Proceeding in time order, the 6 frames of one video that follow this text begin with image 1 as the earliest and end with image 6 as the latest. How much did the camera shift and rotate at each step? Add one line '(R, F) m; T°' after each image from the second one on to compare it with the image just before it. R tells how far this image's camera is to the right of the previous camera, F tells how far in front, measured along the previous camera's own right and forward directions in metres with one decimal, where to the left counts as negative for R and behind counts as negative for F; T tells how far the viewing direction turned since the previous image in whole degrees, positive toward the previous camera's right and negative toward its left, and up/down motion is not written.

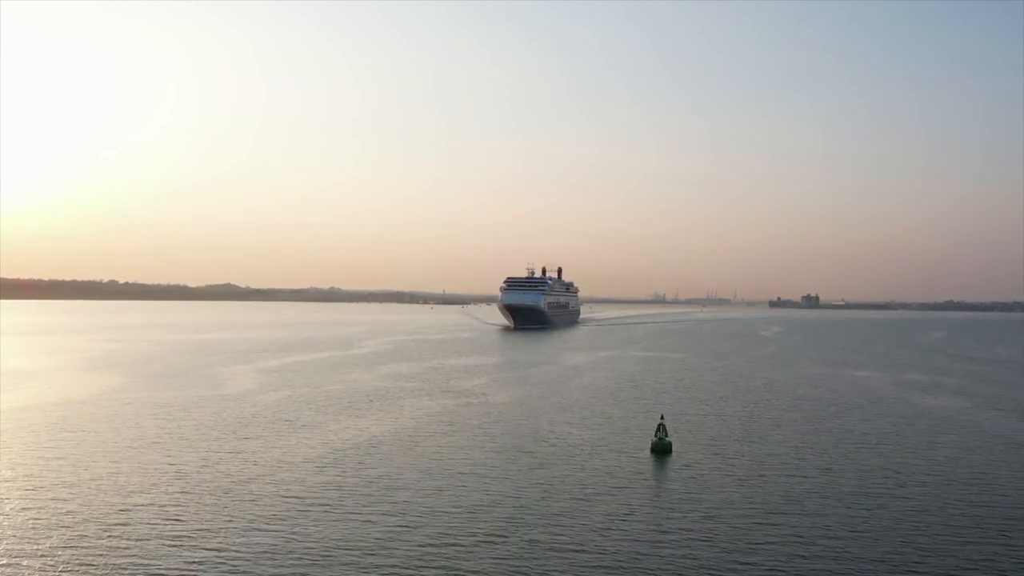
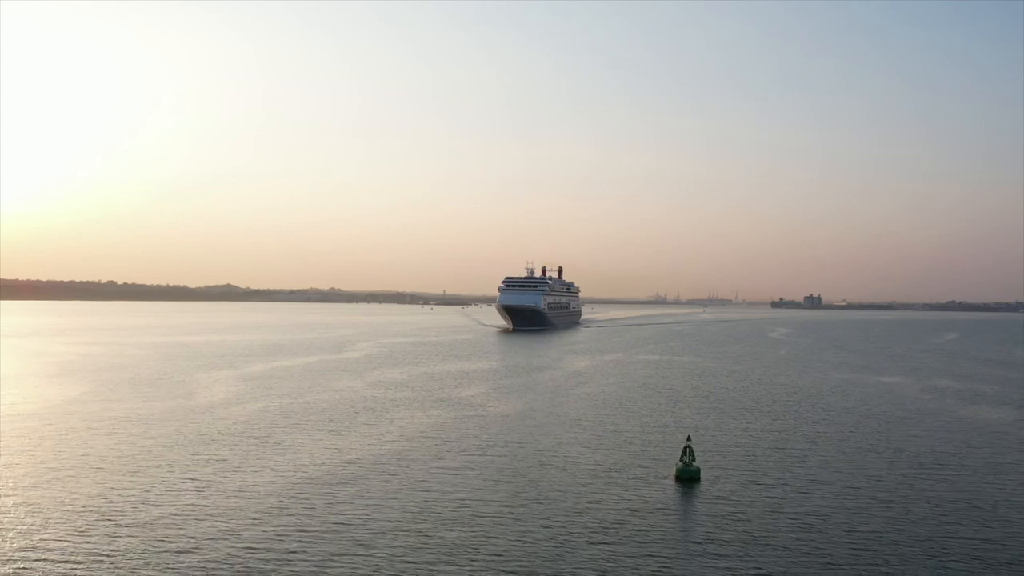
(0.0, +4.0) m; 0°
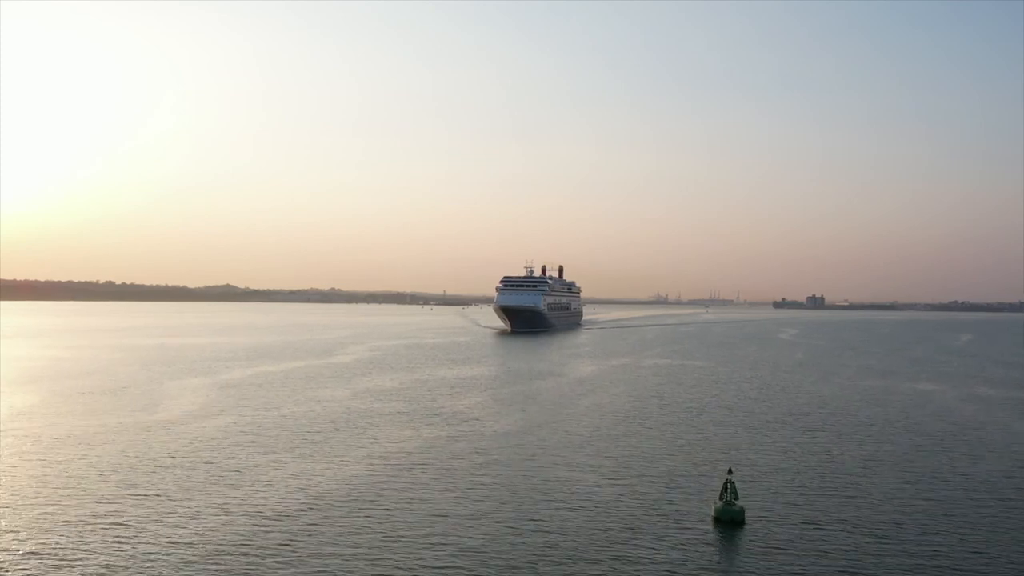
(0.0, +4.3) m; 0°
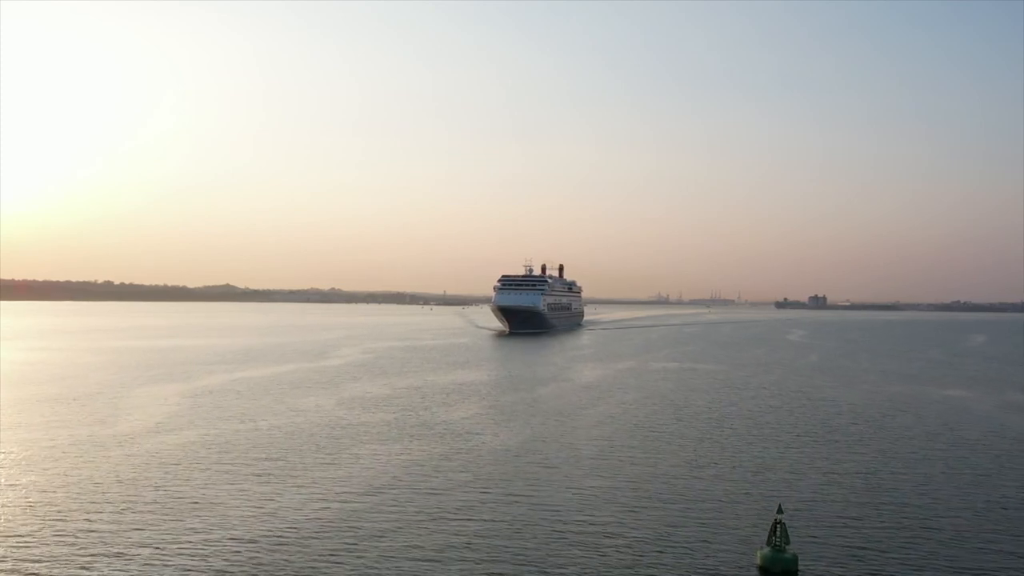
(0.0, +3.5) m; 0°
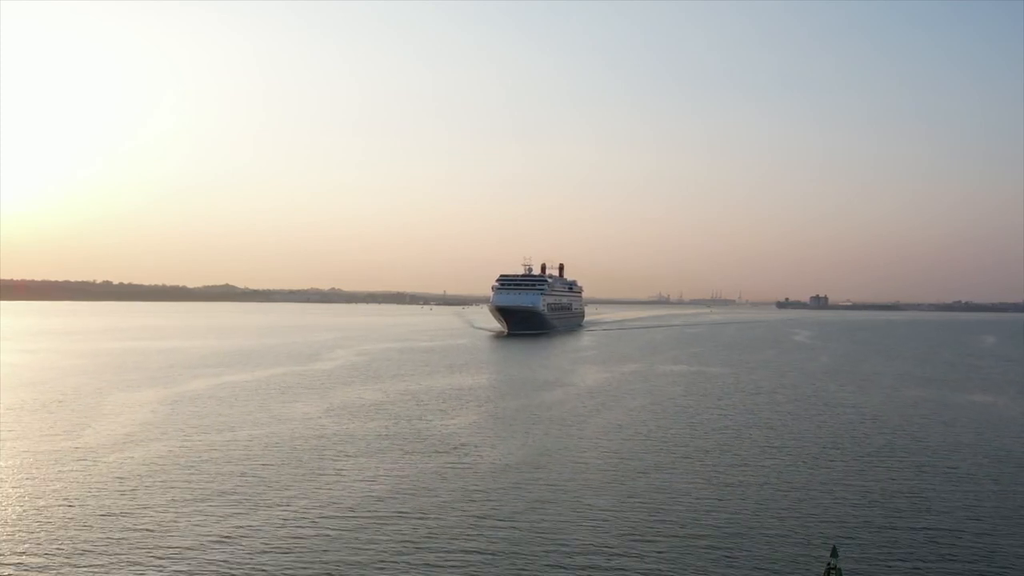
(0.0, +2.6) m; 0°
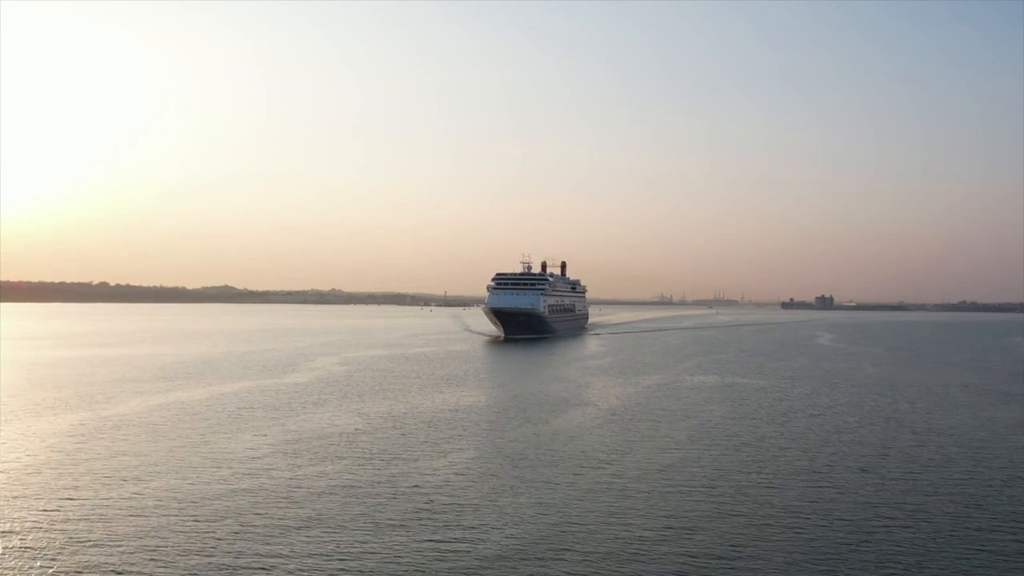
(-0.3, +8.2) m; 0°
